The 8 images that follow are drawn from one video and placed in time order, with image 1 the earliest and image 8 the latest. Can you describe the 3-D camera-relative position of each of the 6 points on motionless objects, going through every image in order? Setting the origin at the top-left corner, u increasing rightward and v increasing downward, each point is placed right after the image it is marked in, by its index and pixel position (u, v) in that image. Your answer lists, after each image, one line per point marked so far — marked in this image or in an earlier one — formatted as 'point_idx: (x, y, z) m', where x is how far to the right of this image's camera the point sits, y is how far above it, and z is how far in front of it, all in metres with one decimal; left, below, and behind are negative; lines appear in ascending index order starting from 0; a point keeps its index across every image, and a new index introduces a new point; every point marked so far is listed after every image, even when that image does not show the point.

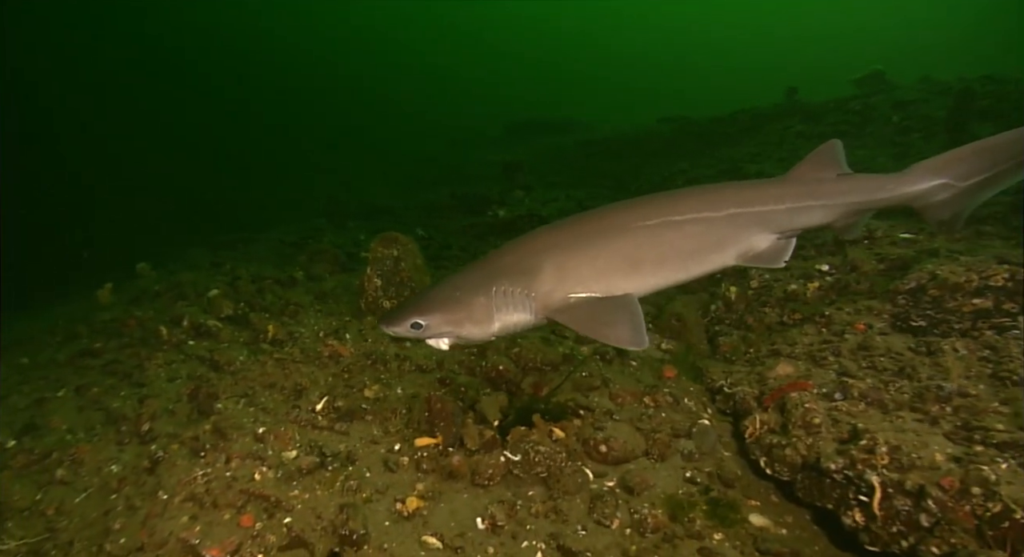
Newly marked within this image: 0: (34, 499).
0: (-3.7, -1.7, +4.2) m
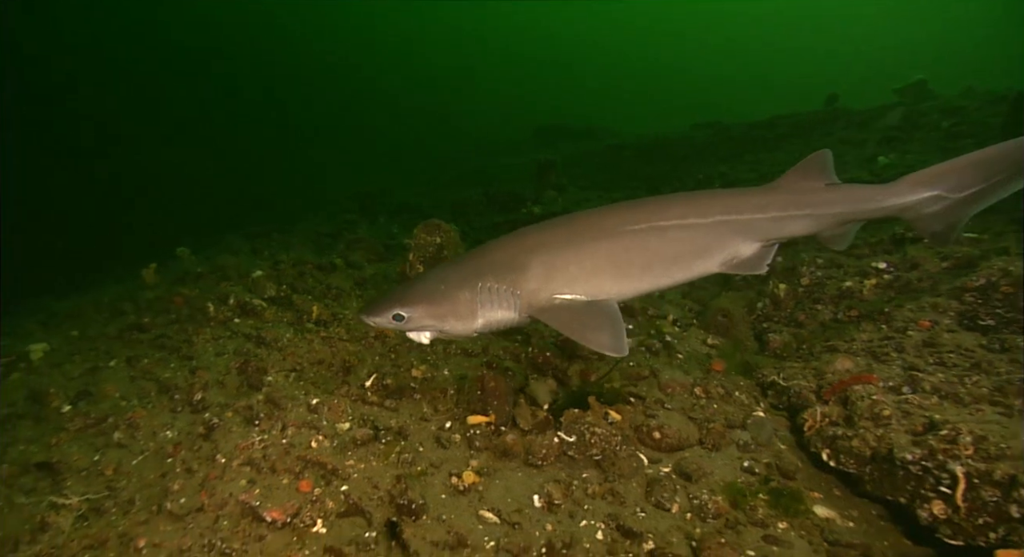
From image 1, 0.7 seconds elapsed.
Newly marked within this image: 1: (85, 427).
0: (-3.3, -1.4, +4.3) m
1: (-3.7, -1.3, +4.7) m
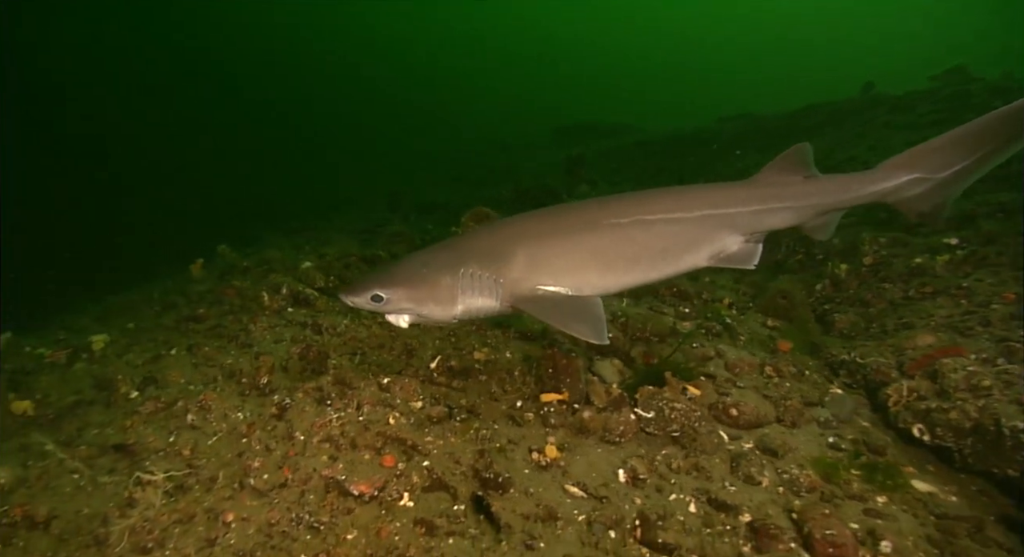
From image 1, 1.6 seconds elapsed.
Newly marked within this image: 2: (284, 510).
0: (-2.7, -1.3, +4.3) m
1: (-3.1, -1.2, +4.8) m
2: (-1.4, -1.4, +3.3) m
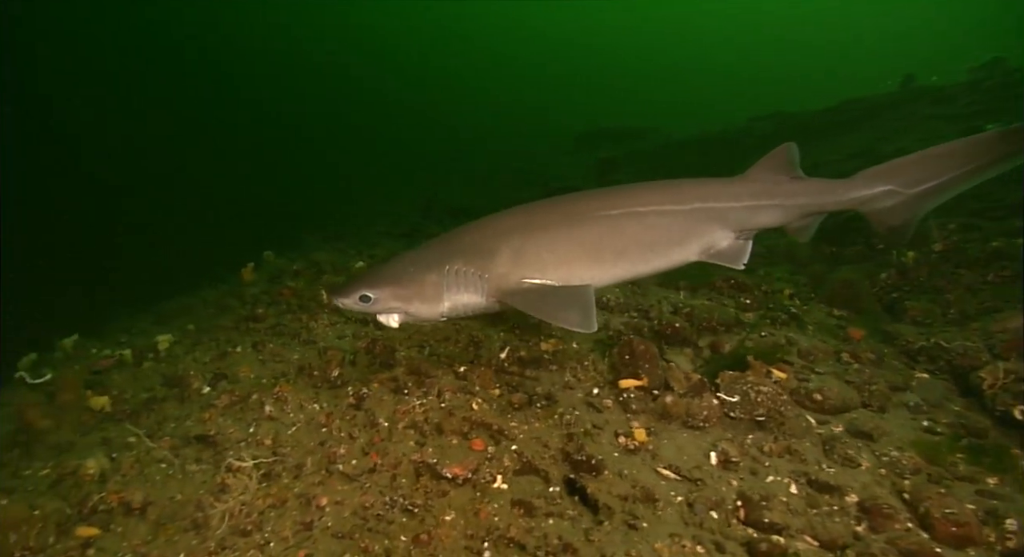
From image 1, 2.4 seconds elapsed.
0: (-2.1, -1.2, +4.4) m
1: (-2.5, -1.1, +4.9) m
2: (-0.8, -1.3, +3.4) m
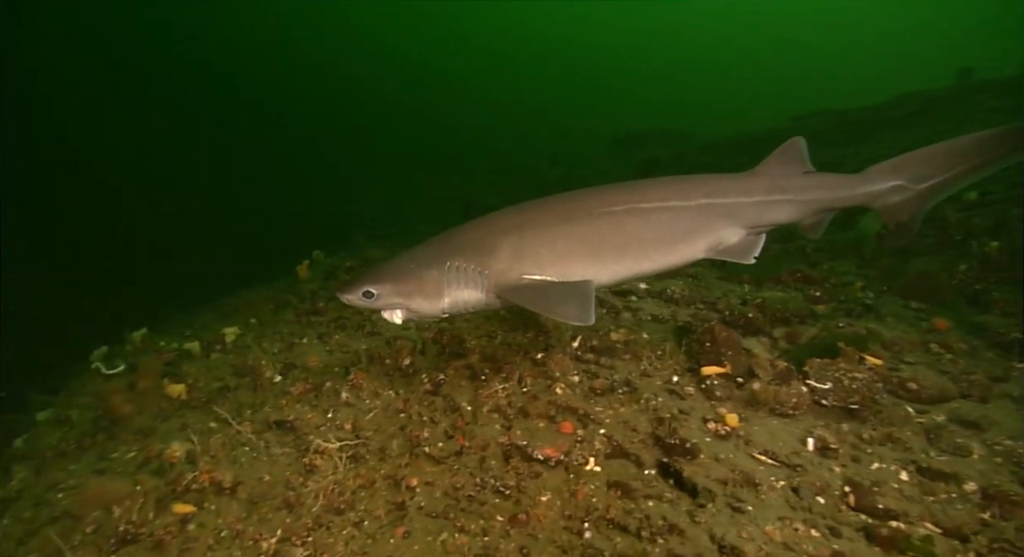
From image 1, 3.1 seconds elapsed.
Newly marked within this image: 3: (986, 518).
0: (-1.5, -1.1, +4.5) m
1: (-1.9, -1.0, +5.0) m
2: (-0.3, -1.2, +3.4) m
3: (+2.3, -1.2, +2.7) m
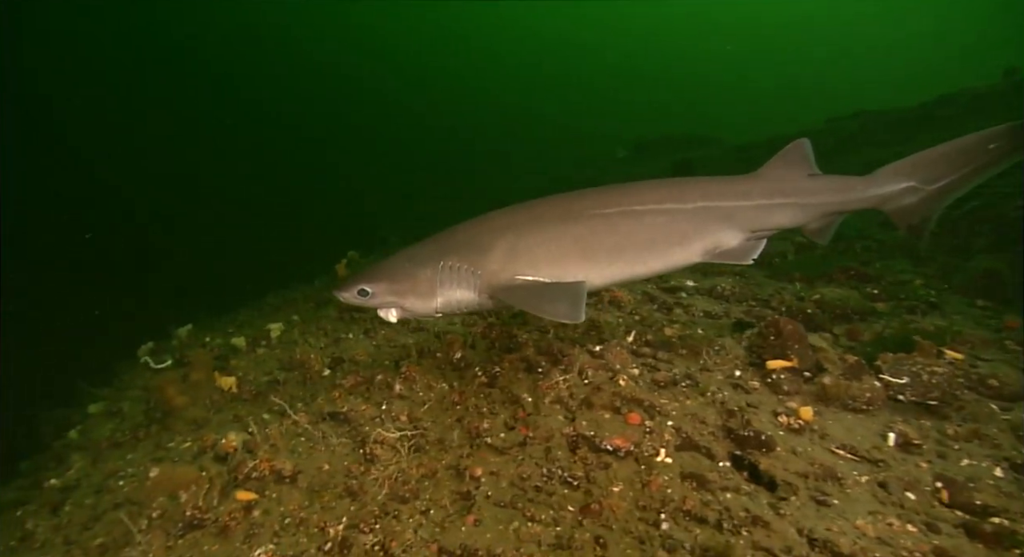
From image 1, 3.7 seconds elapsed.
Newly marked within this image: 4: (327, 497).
0: (-1.1, -1.1, +4.5) m
1: (-1.4, -1.0, +5.0) m
2: (+0.1, -1.1, +3.3) m
3: (+2.7, -1.1, +2.6) m
4: (-1.2, -1.4, +3.6) m
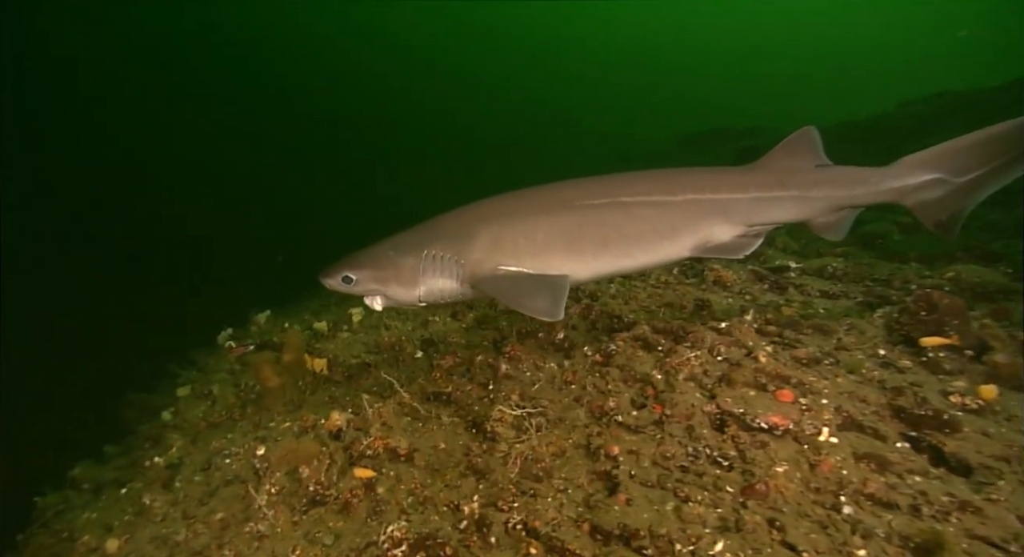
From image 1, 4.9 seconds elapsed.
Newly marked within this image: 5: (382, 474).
0: (-0.2, -0.9, +4.3) m
1: (-0.5, -0.8, +4.8) m
2: (+0.9, -0.9, +3.1) m
3: (+3.4, -0.9, +2.1) m
4: (-0.4, -1.2, +3.4) m
5: (-0.8, -1.3, +3.6) m
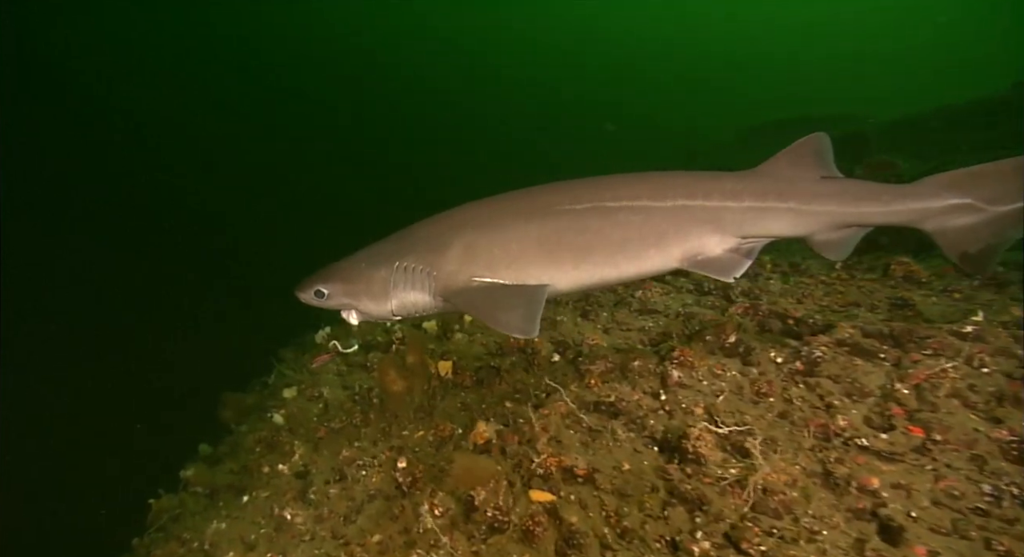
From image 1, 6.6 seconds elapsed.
0: (+1.0, -0.8, +3.7) m
1: (+0.8, -0.7, +4.3) m
2: (+2.0, -0.9, +2.4) m
3: (+4.4, -0.9, +1.3) m
4: (+0.7, -1.2, +2.9) m
5: (+0.3, -1.2, +3.0) m
